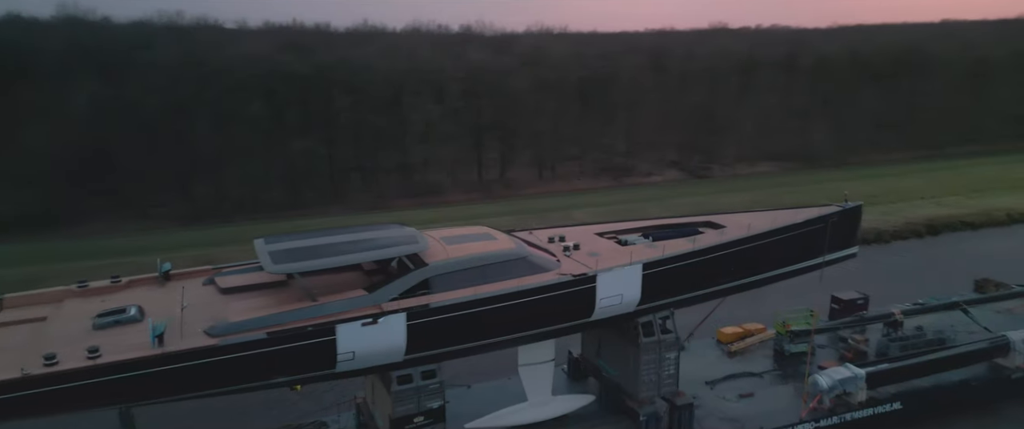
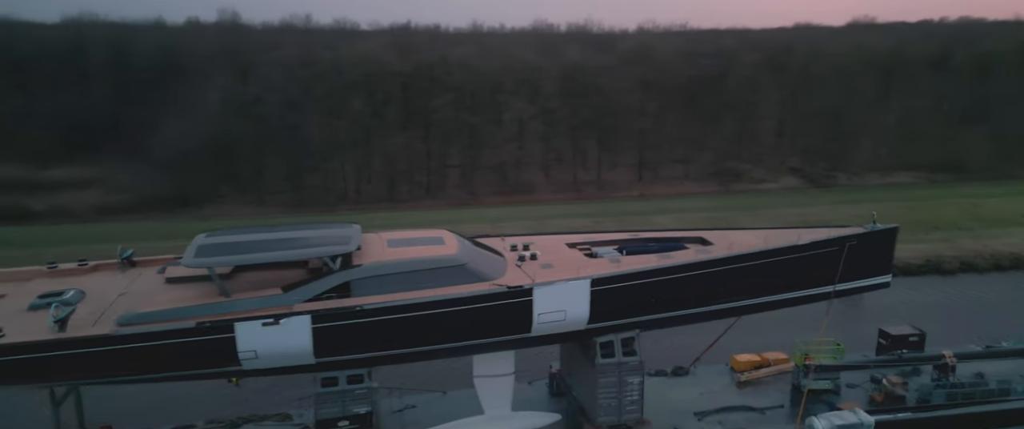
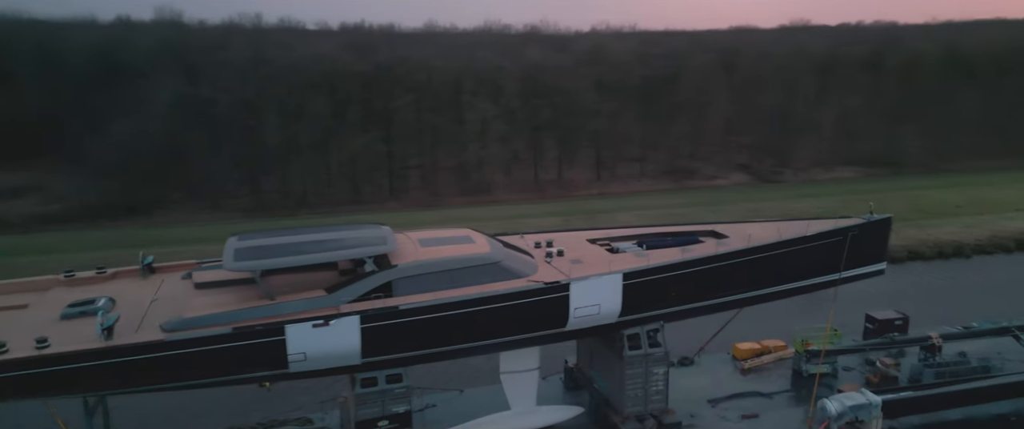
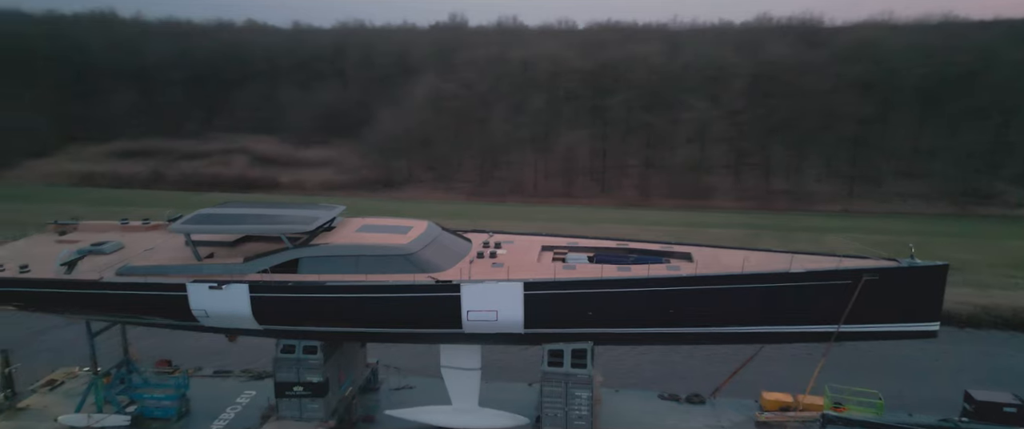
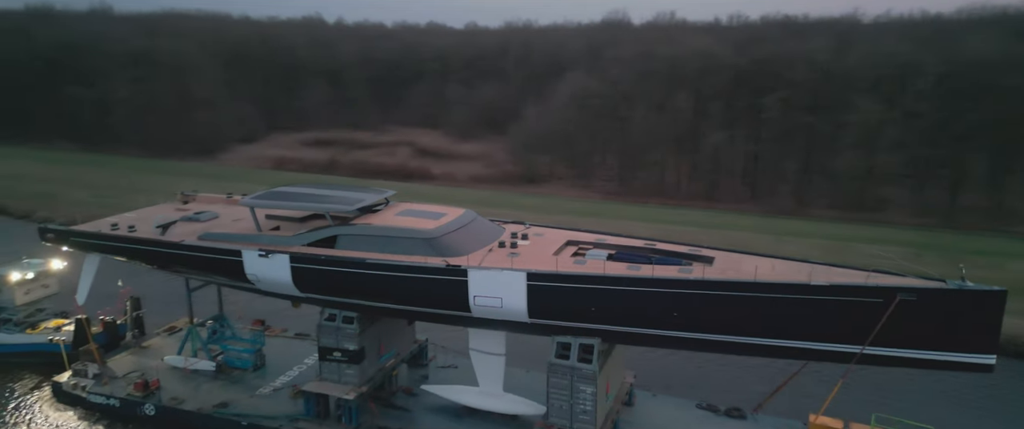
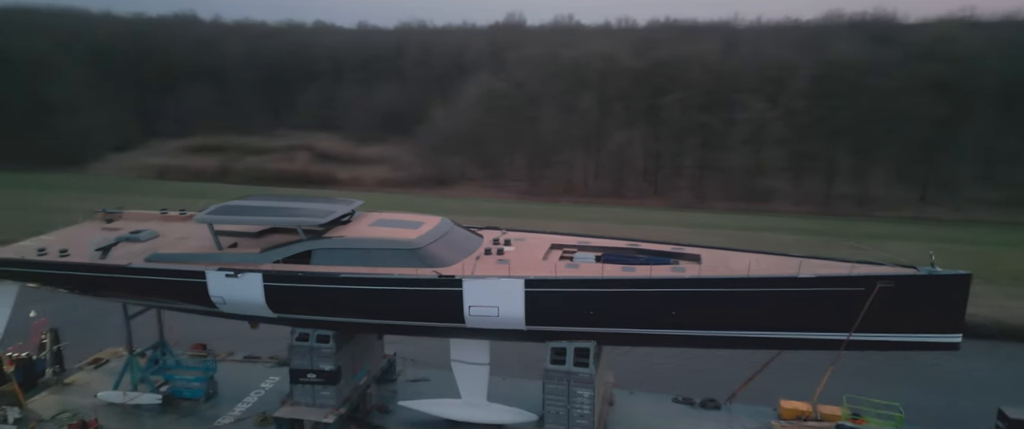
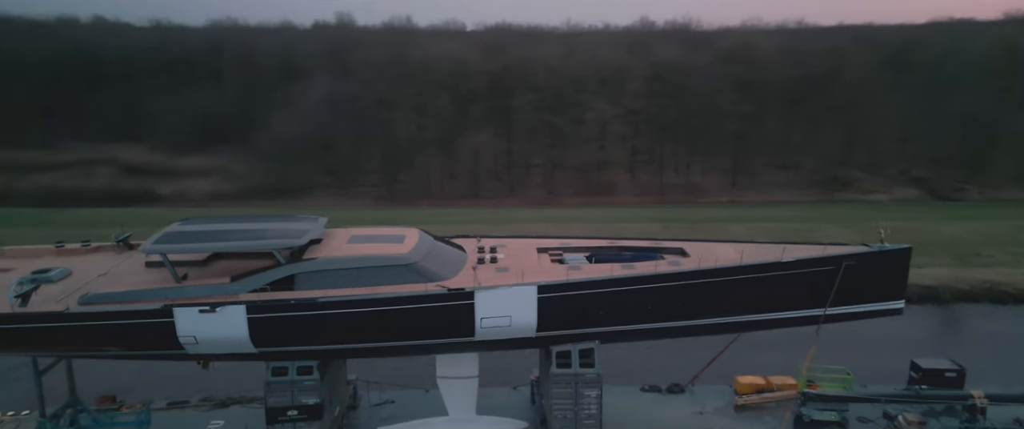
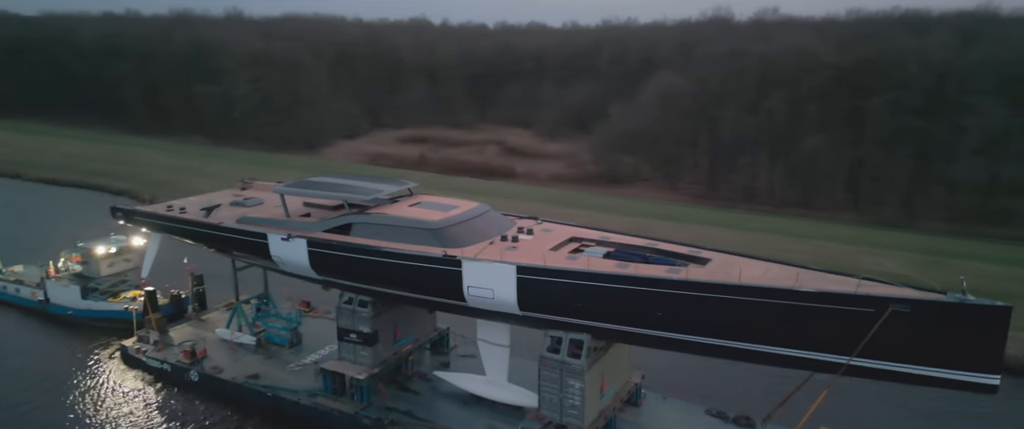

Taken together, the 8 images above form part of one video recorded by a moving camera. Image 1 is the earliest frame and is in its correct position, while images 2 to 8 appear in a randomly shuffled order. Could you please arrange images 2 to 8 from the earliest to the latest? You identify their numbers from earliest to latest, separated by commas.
3, 2, 7, 4, 6, 5, 8
